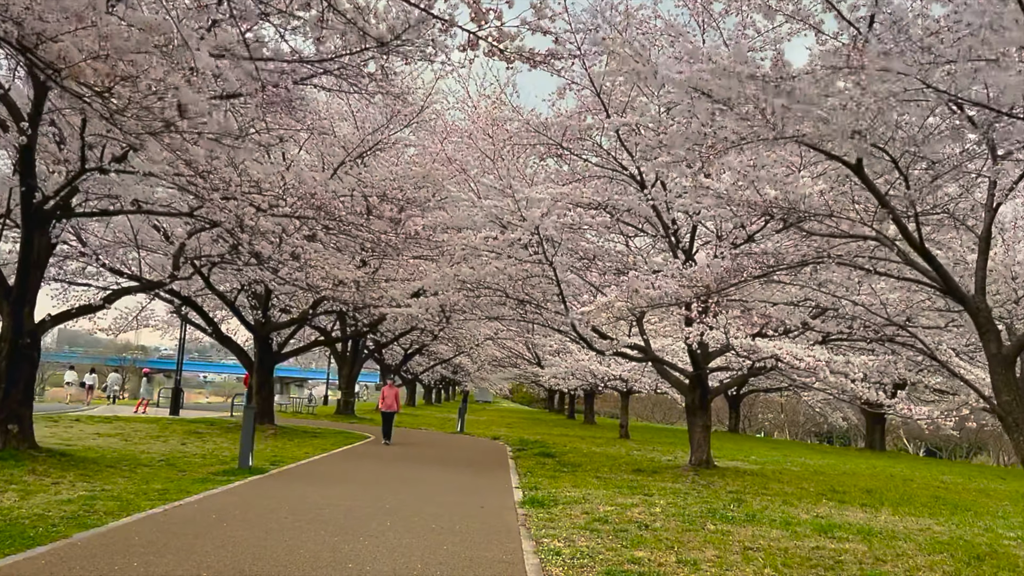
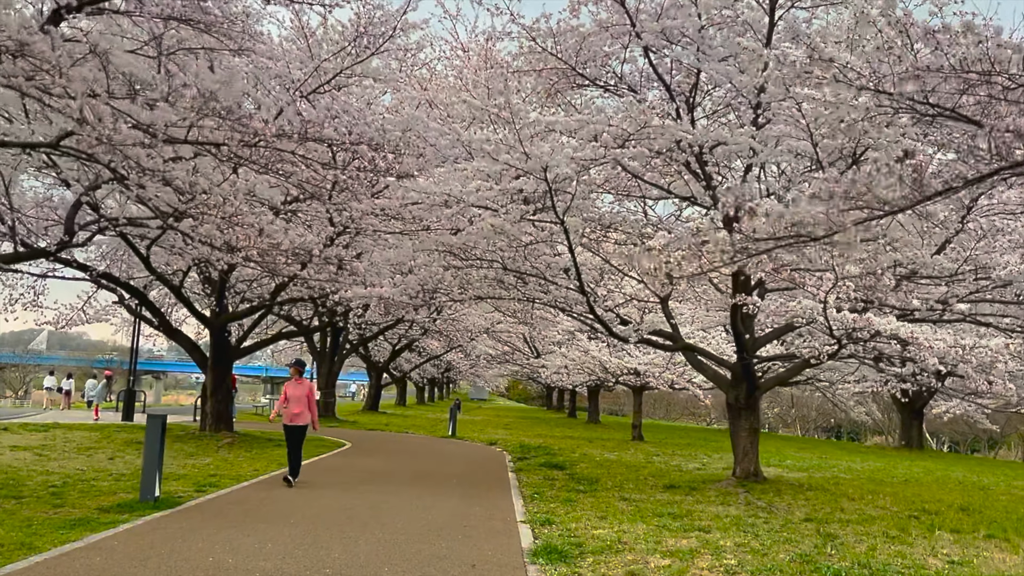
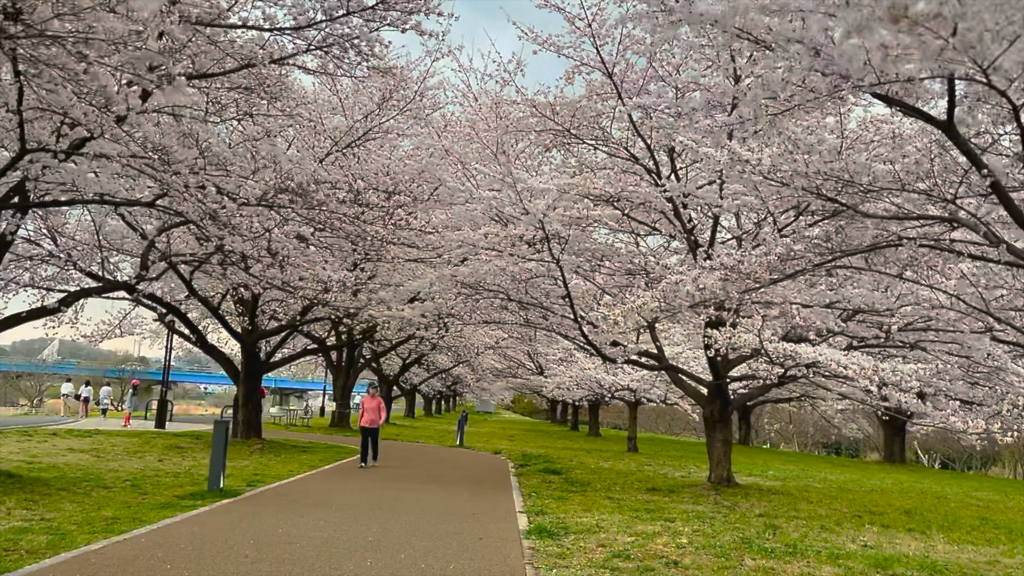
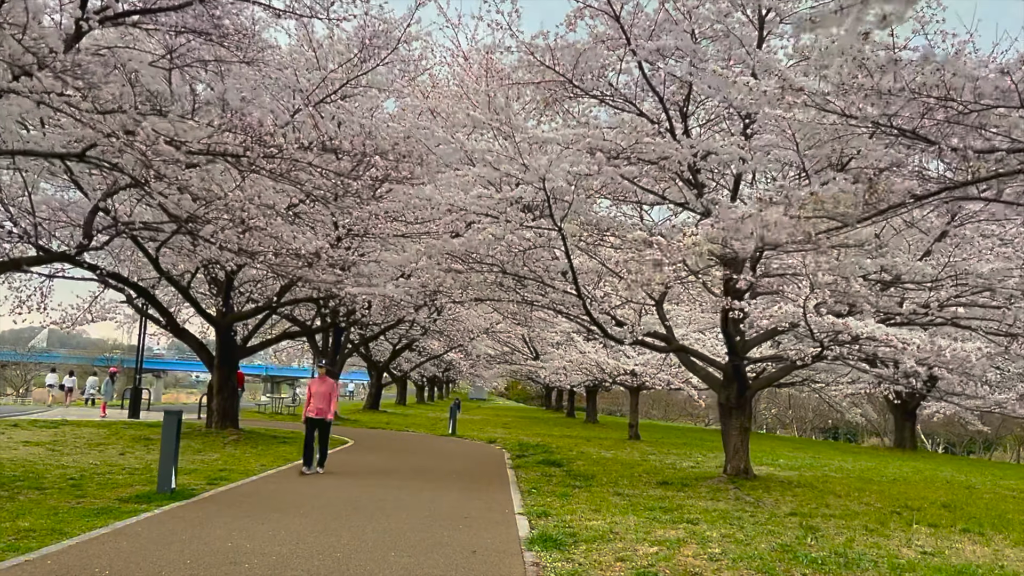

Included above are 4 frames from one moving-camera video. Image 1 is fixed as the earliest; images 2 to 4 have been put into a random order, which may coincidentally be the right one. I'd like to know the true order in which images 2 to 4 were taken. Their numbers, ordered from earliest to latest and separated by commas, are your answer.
3, 4, 2
